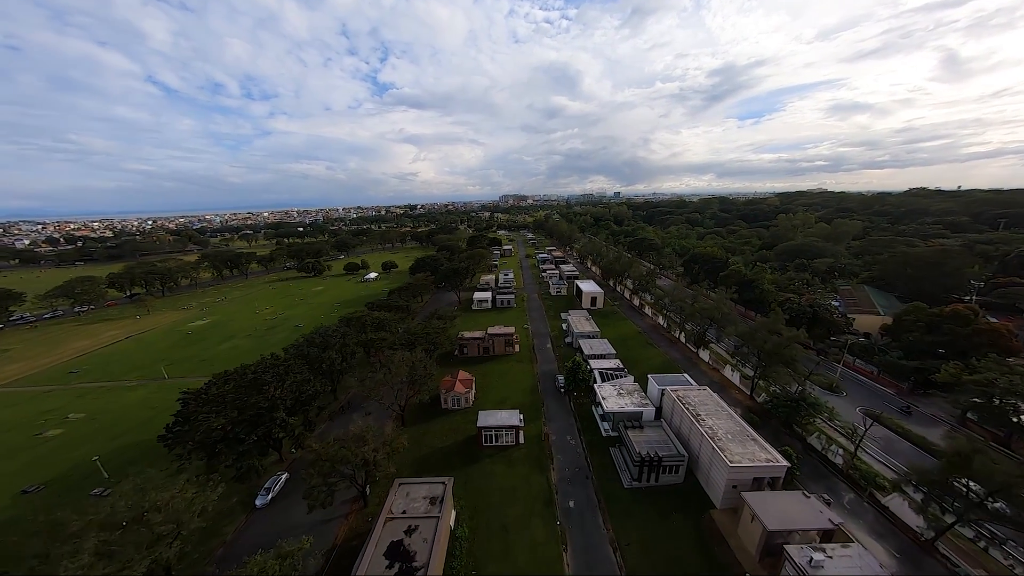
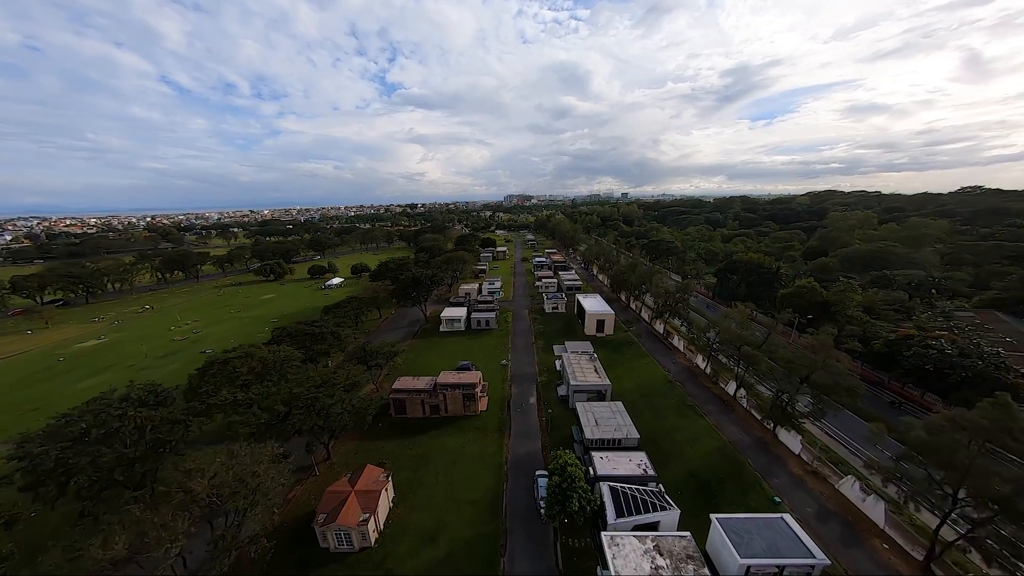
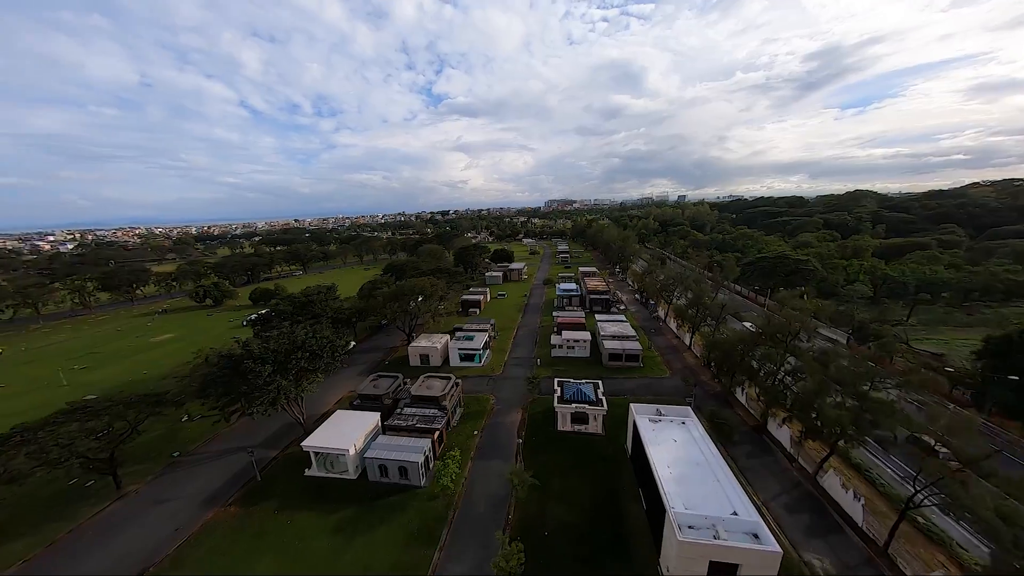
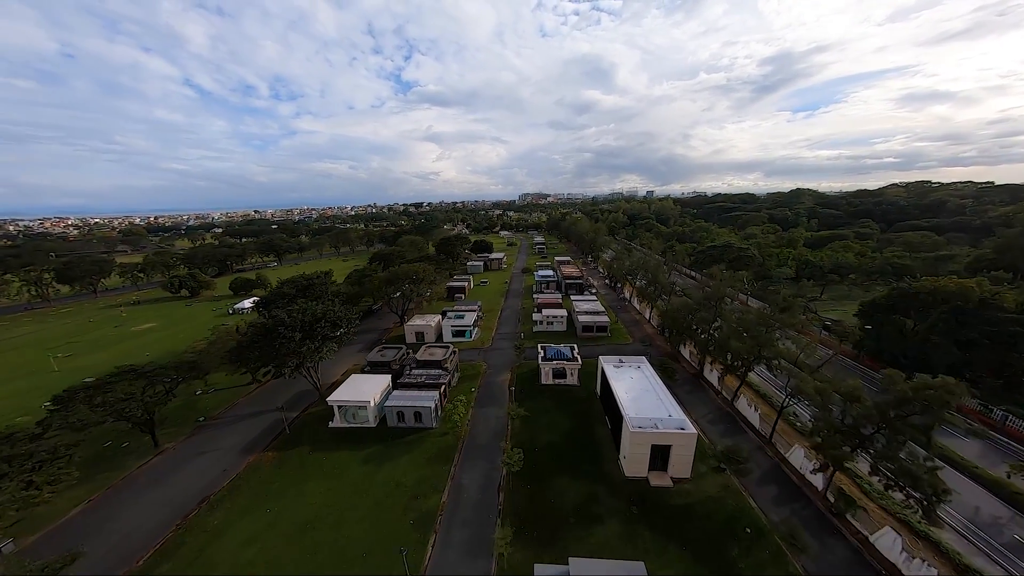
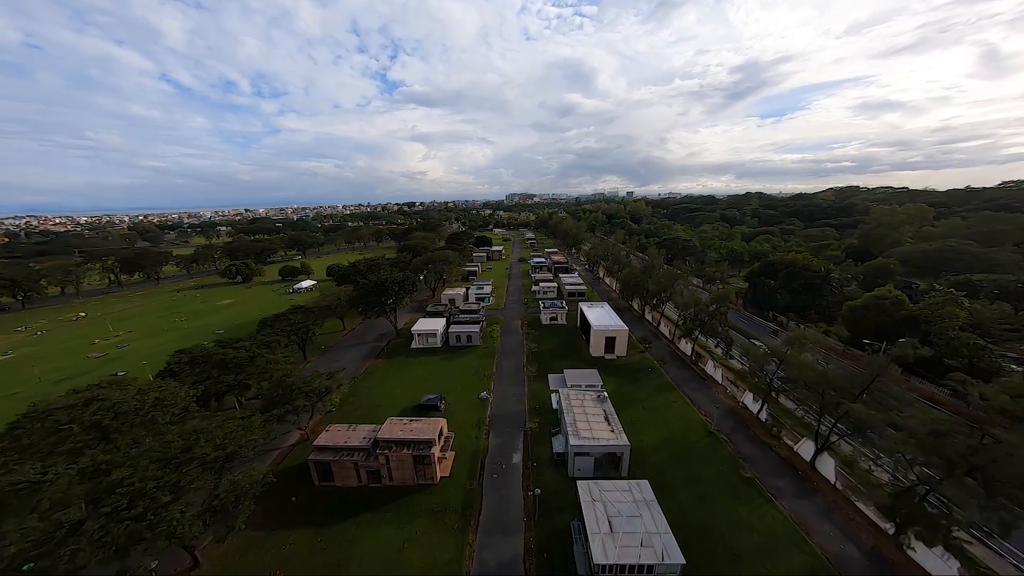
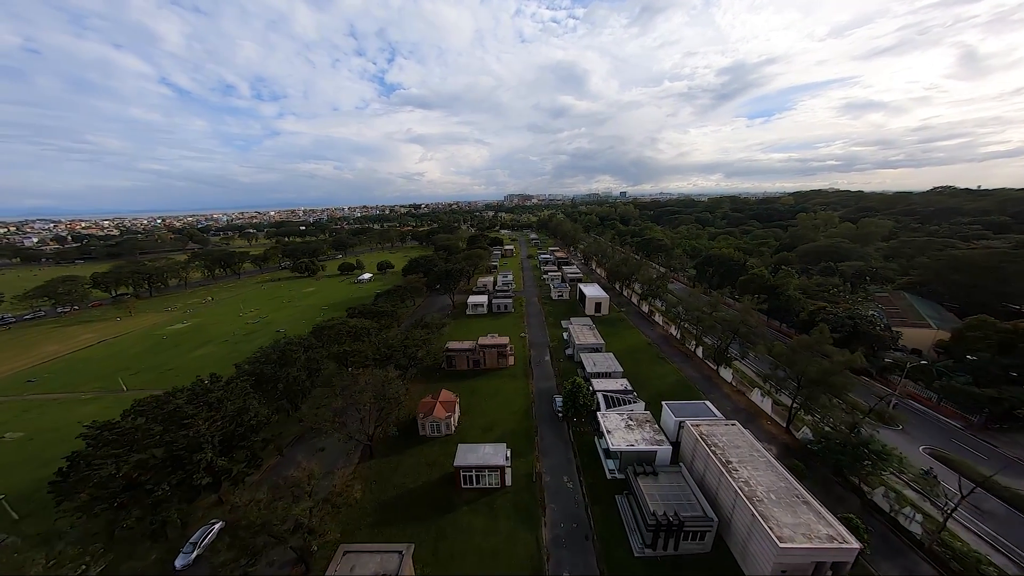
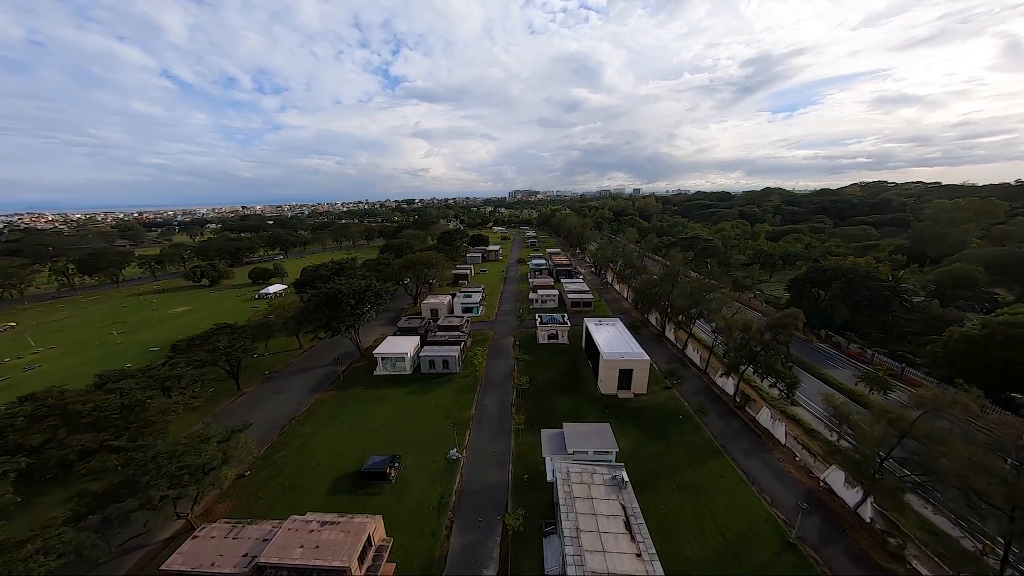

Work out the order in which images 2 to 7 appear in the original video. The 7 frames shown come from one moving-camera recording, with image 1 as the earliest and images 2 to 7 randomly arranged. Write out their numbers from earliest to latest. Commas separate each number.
6, 2, 5, 7, 4, 3
